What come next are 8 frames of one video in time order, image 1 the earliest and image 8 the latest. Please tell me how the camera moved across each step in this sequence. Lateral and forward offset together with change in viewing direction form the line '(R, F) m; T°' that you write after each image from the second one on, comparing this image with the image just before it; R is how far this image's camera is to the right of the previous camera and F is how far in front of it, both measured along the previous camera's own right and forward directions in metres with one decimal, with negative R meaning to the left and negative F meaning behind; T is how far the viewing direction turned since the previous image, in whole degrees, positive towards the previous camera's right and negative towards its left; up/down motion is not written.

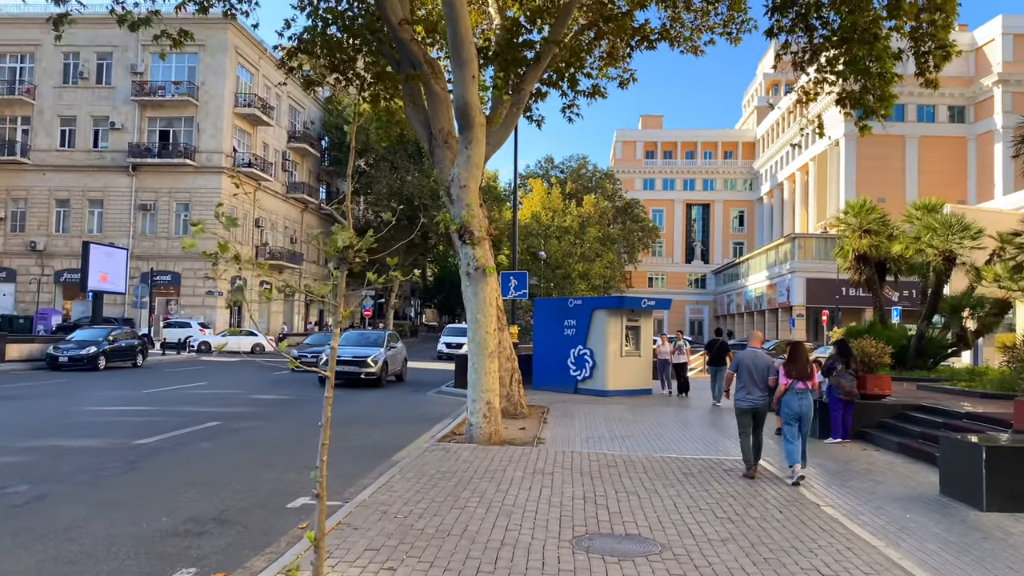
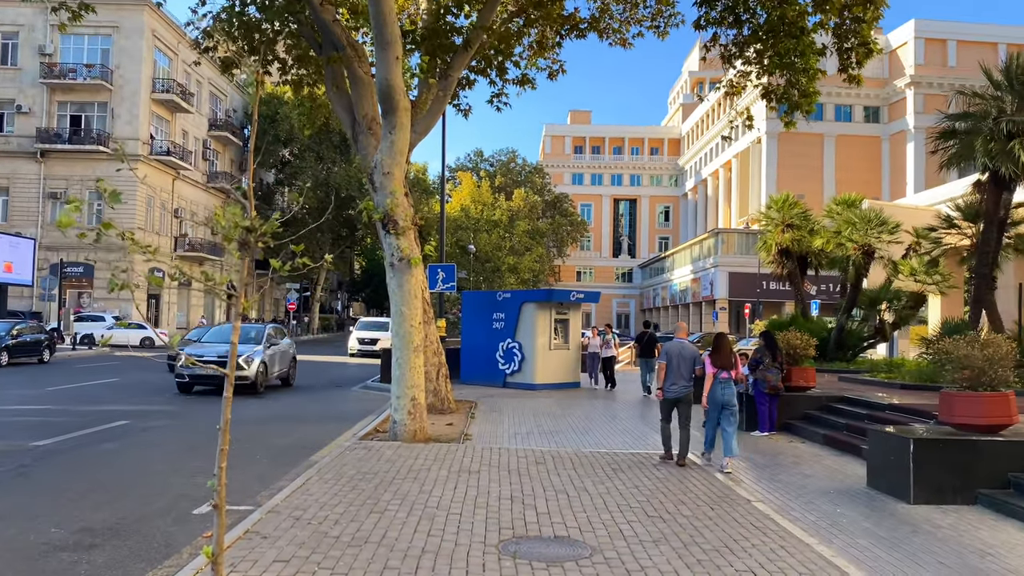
(0.0, +0.4) m; +5°
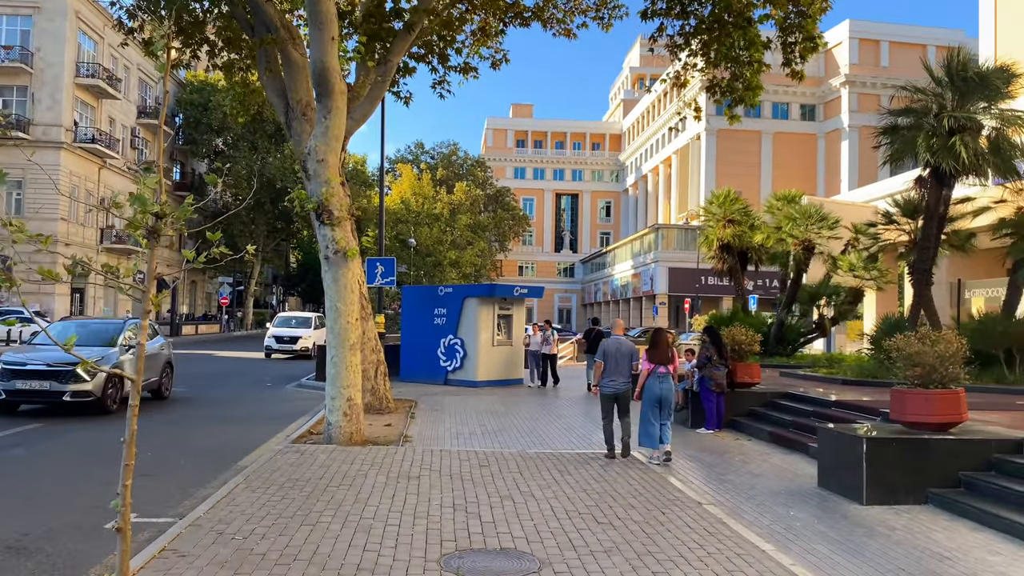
(0.0, +0.4) m; +4°
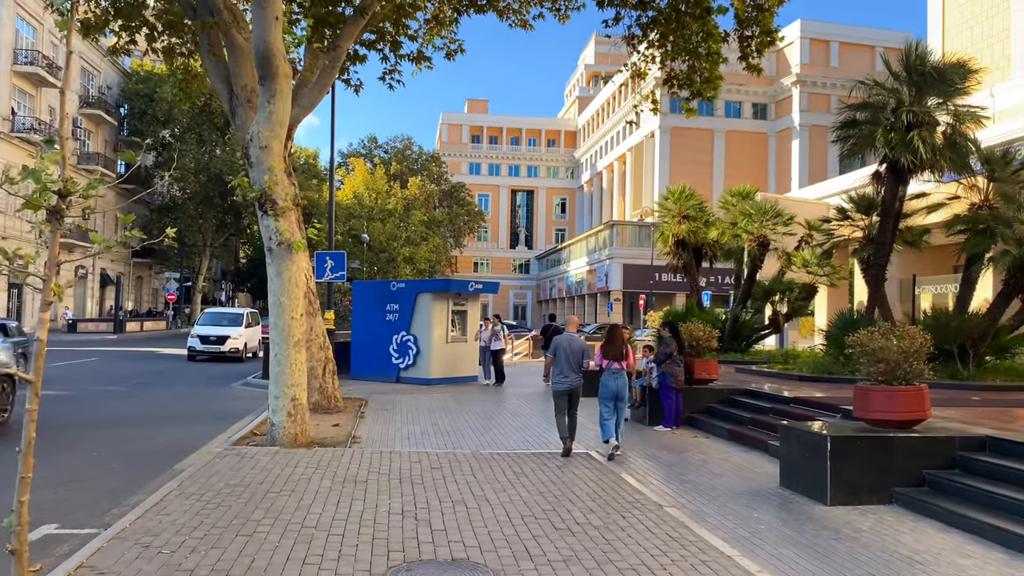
(0.0, +0.4) m; +3°
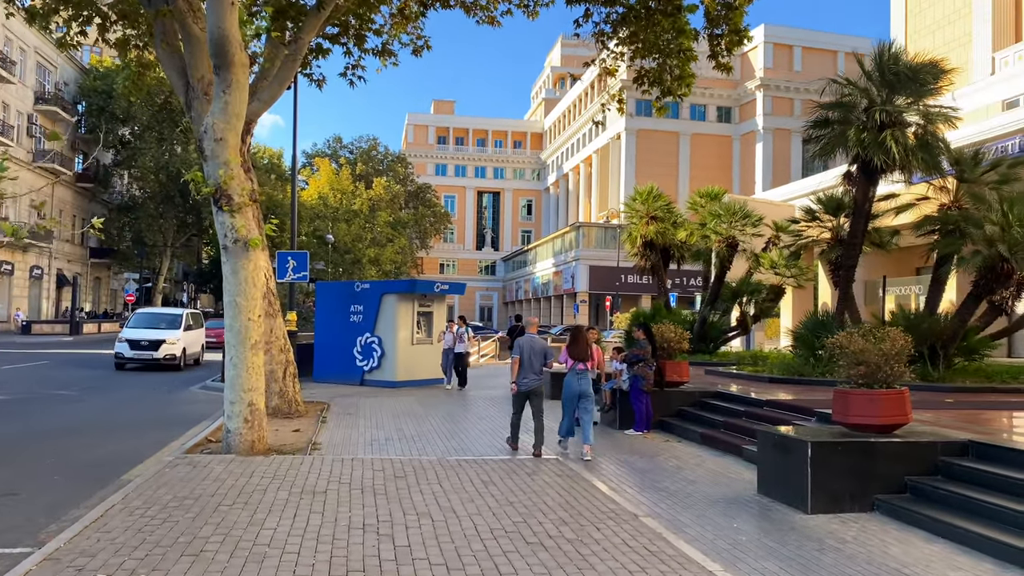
(0.0, +0.4) m; +3°
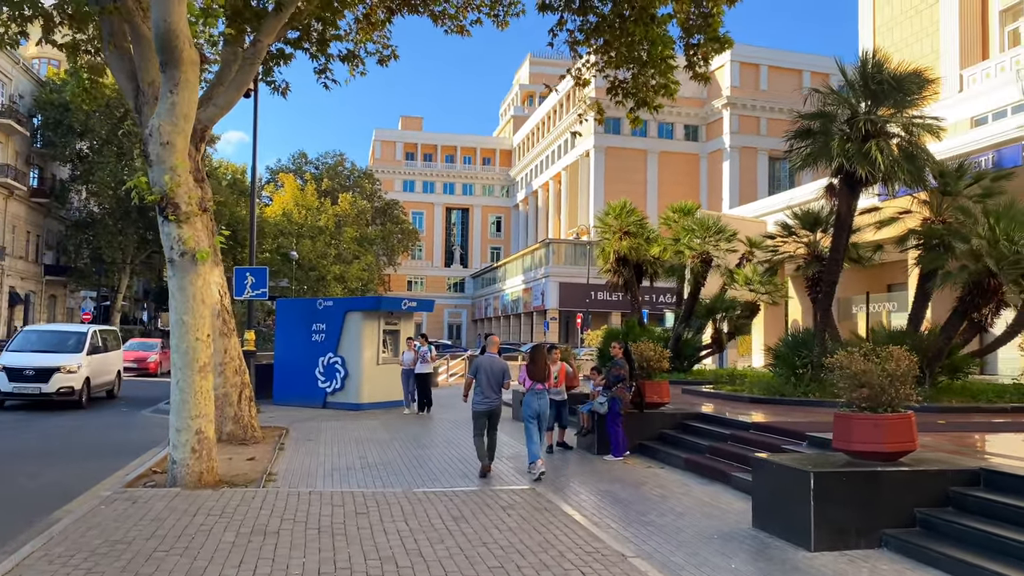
(0.0, +0.6) m; +2°
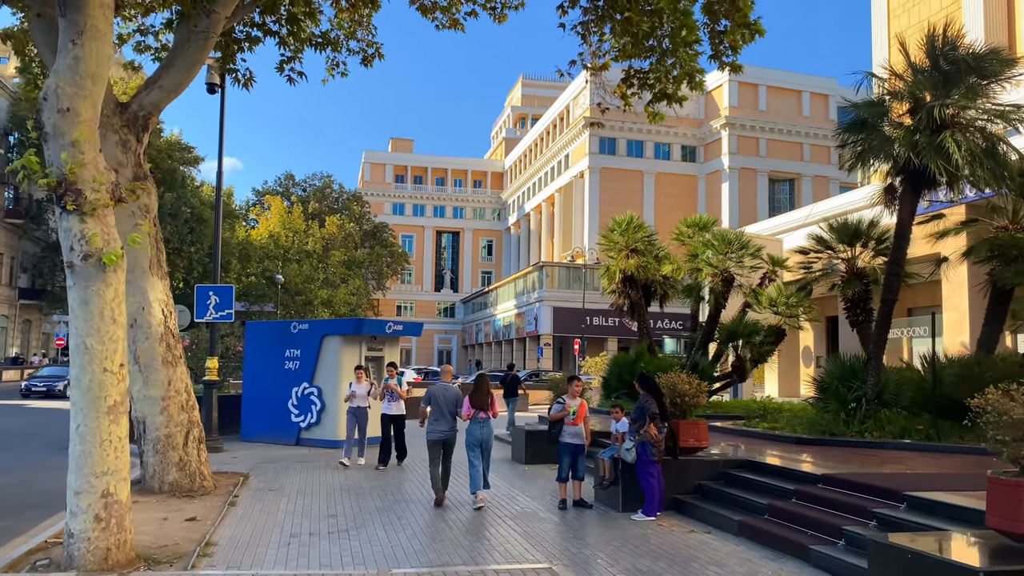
(-0.2, +2.0) m; +1°
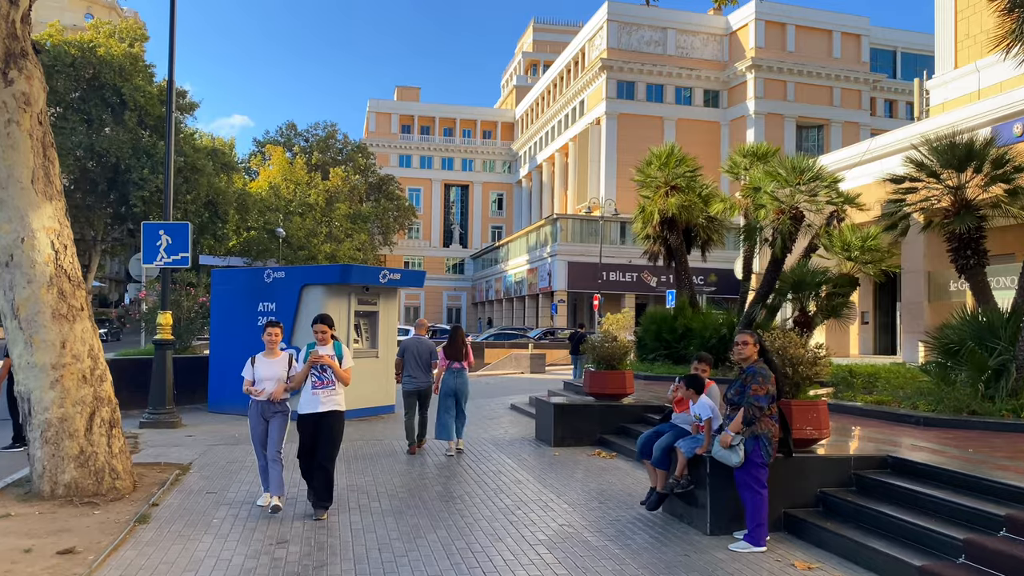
(-0.2, +2.9) m; -1°
